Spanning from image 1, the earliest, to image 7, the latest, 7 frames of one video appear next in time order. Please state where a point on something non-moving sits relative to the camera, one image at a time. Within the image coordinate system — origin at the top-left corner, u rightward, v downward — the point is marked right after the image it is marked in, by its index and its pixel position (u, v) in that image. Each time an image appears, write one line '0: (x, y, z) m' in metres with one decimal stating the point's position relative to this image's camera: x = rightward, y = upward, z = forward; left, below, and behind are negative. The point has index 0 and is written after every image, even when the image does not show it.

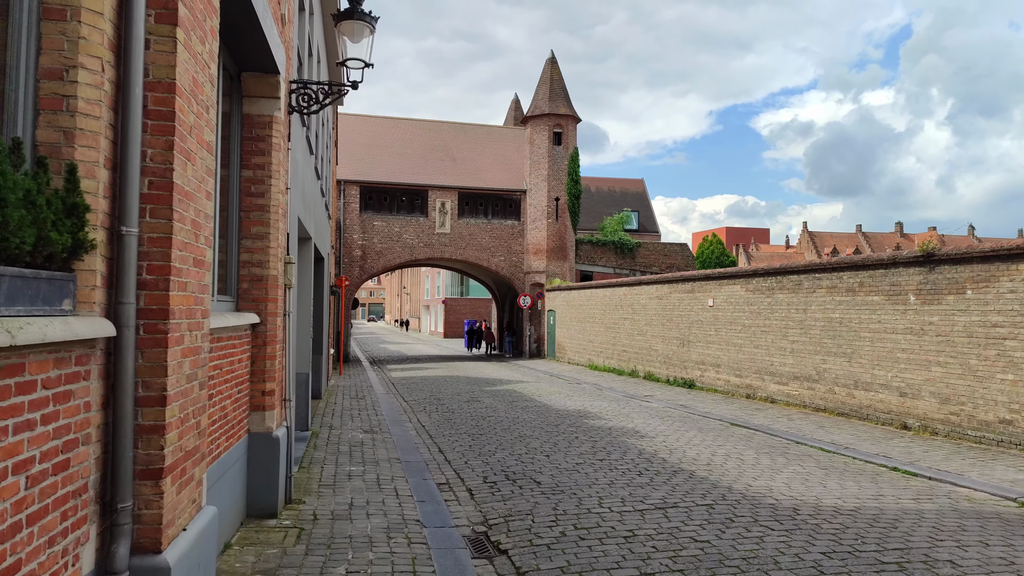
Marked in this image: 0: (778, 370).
0: (+5.1, -1.6, +14.8) m
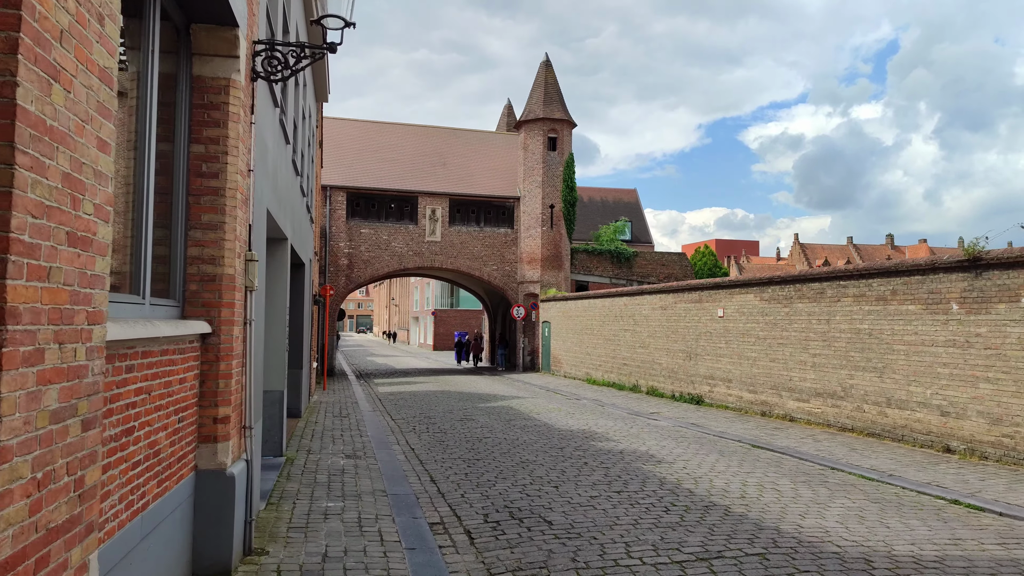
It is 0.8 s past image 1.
0: (+5.0, -1.7, +13.7) m
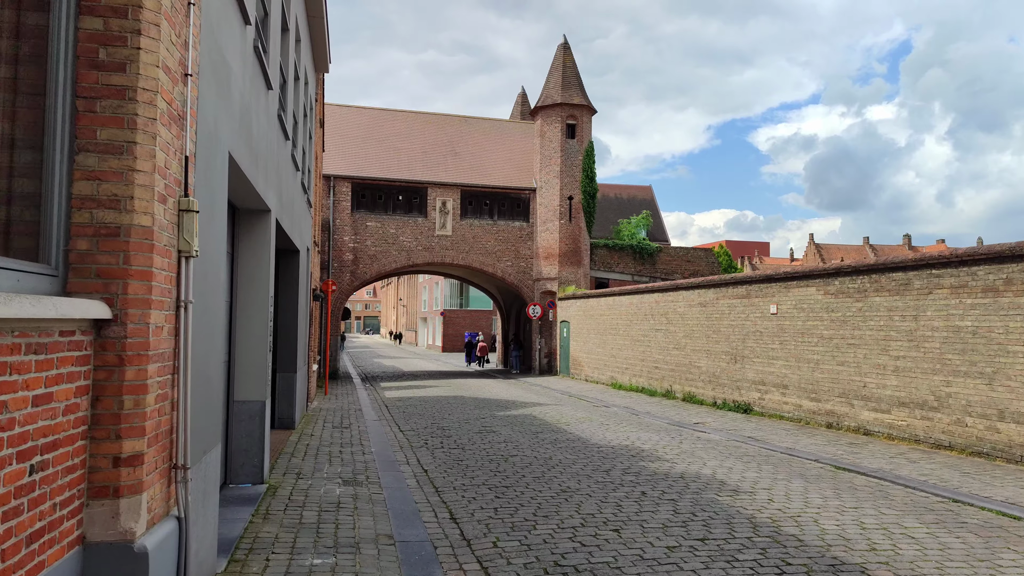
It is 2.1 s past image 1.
0: (+5.4, -1.6, +11.7) m
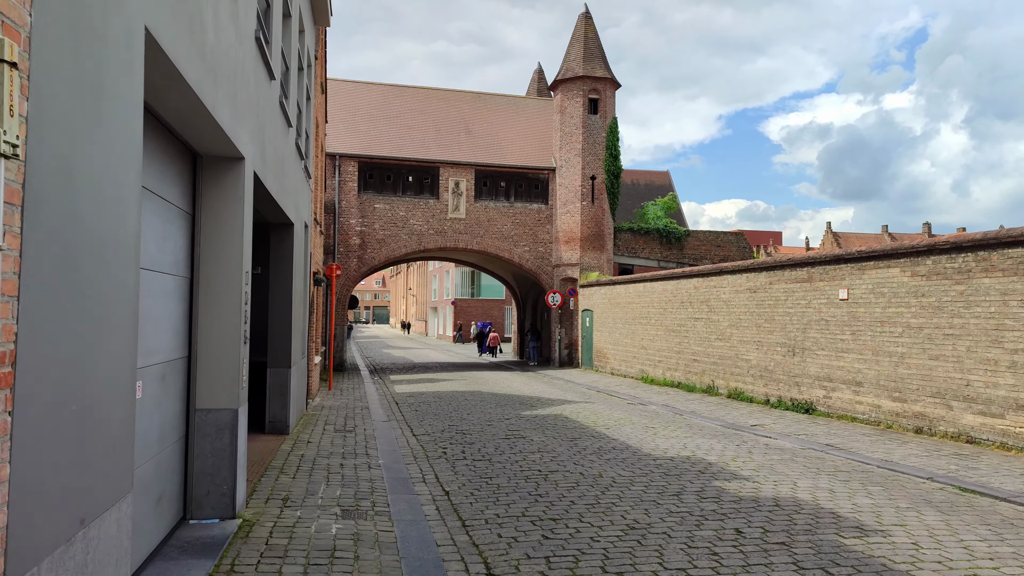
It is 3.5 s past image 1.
0: (+5.9, -1.3, +9.7) m
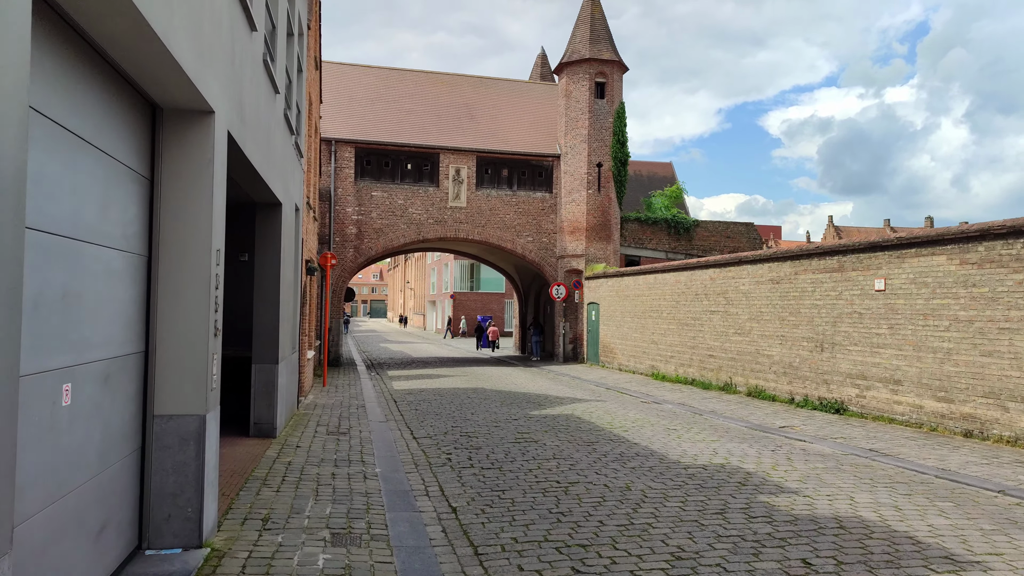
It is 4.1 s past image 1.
0: (+6.0, -1.2, +8.8) m
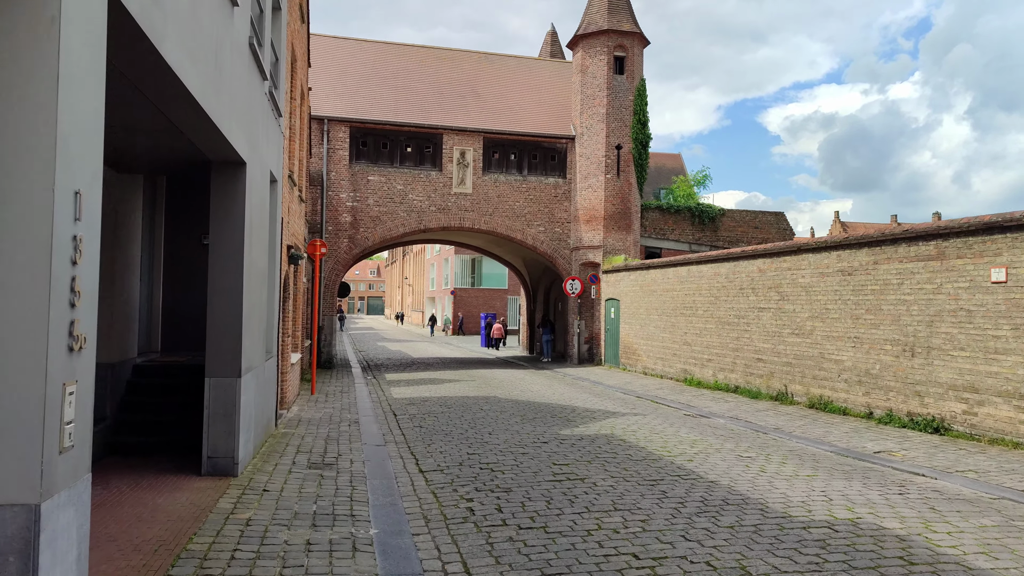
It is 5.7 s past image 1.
0: (+6.4, -1.1, +6.5) m
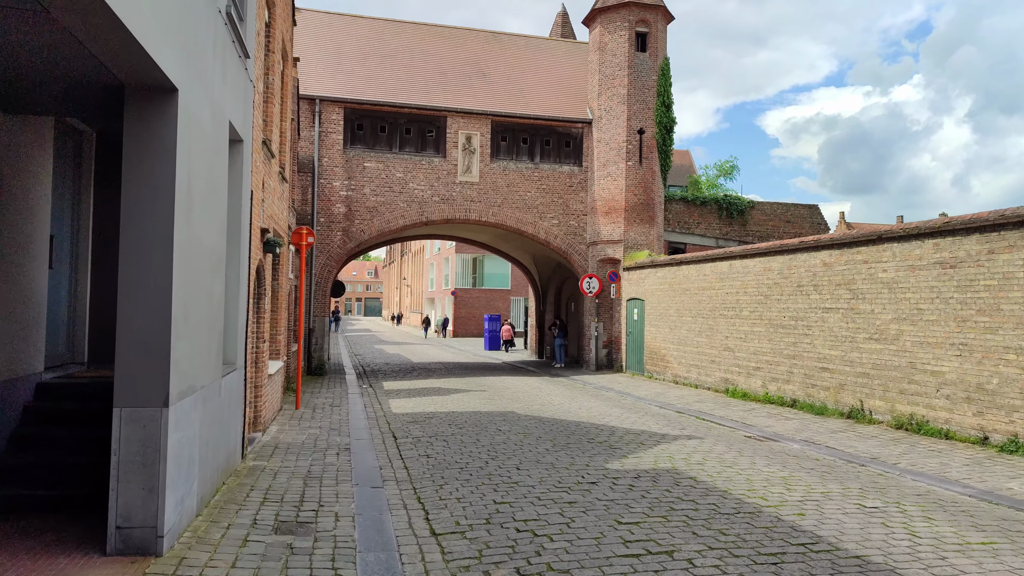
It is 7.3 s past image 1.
0: (+6.7, -1.0, +4.3) m
